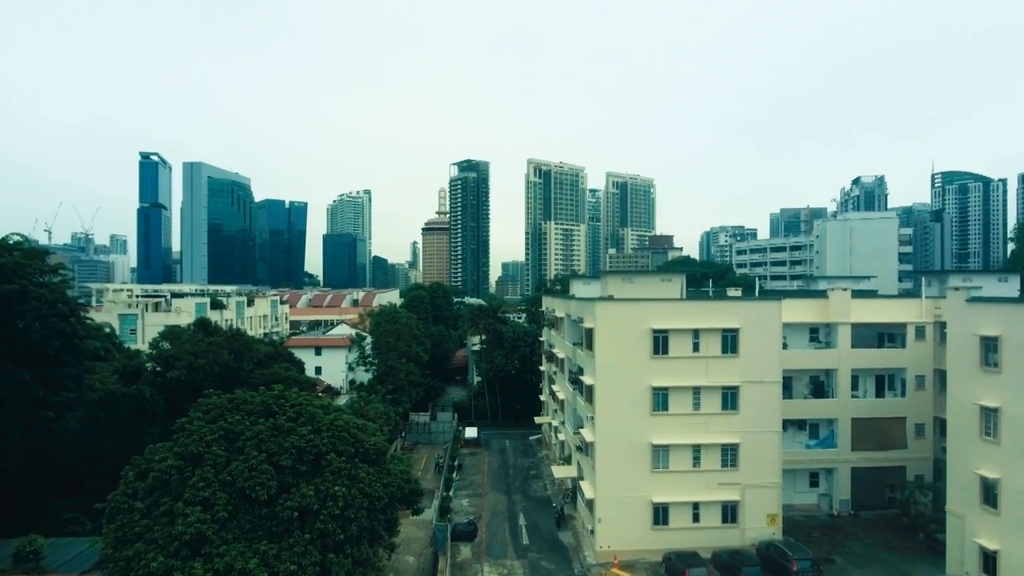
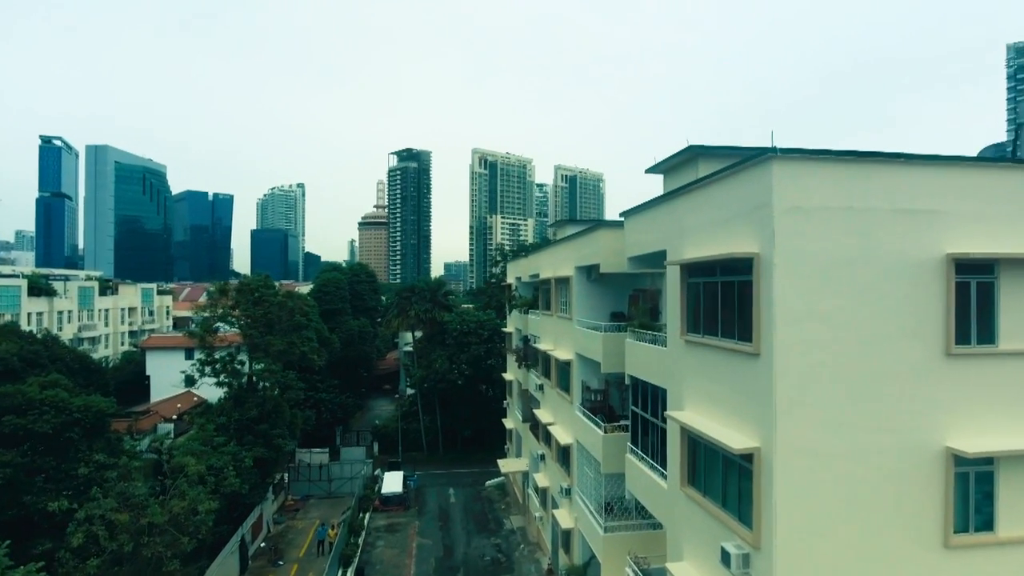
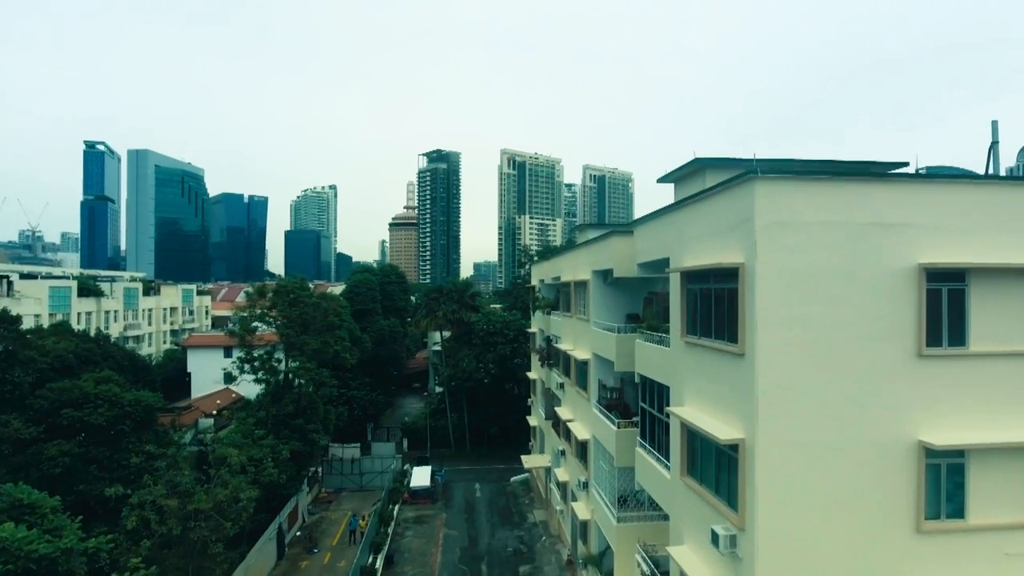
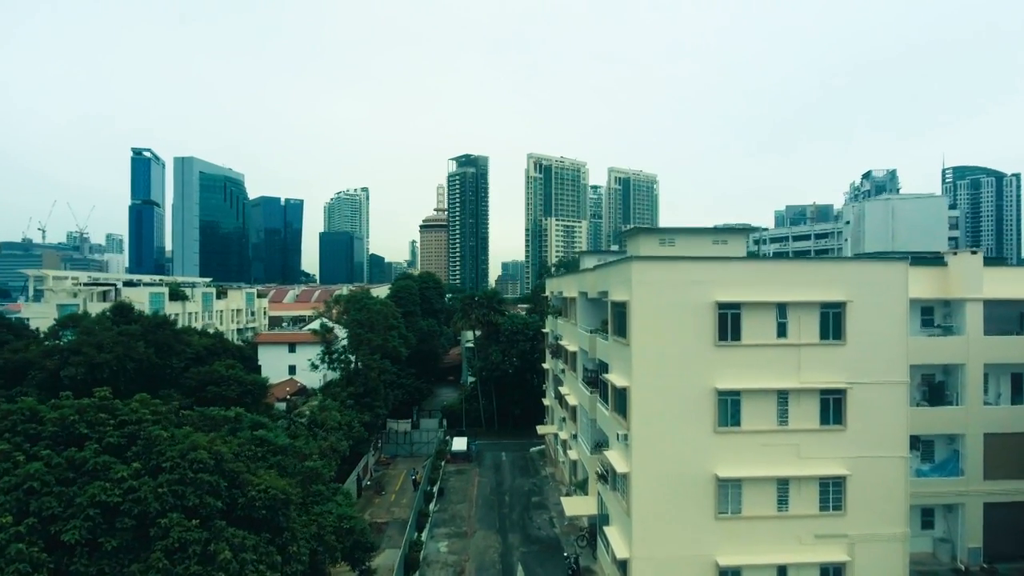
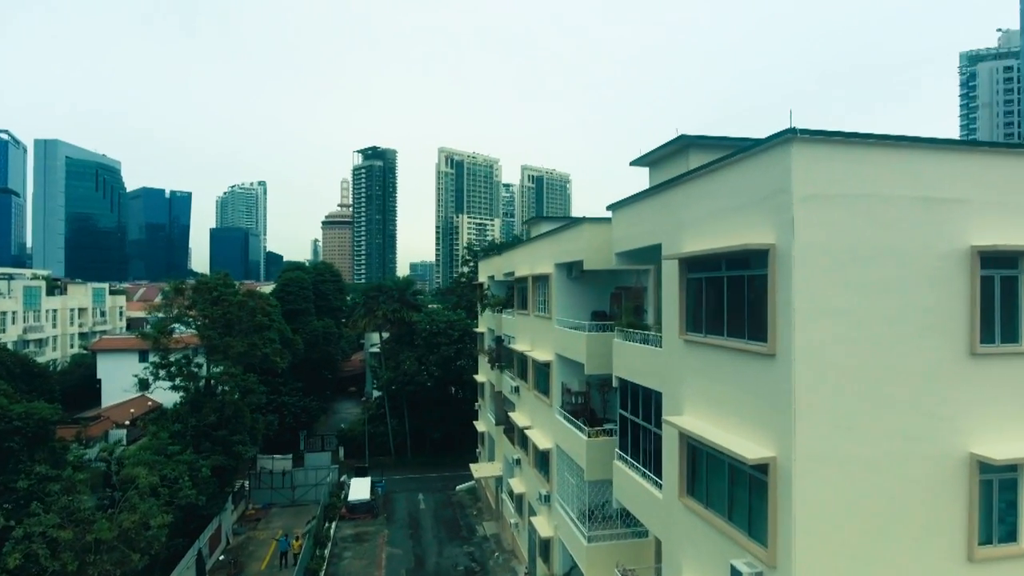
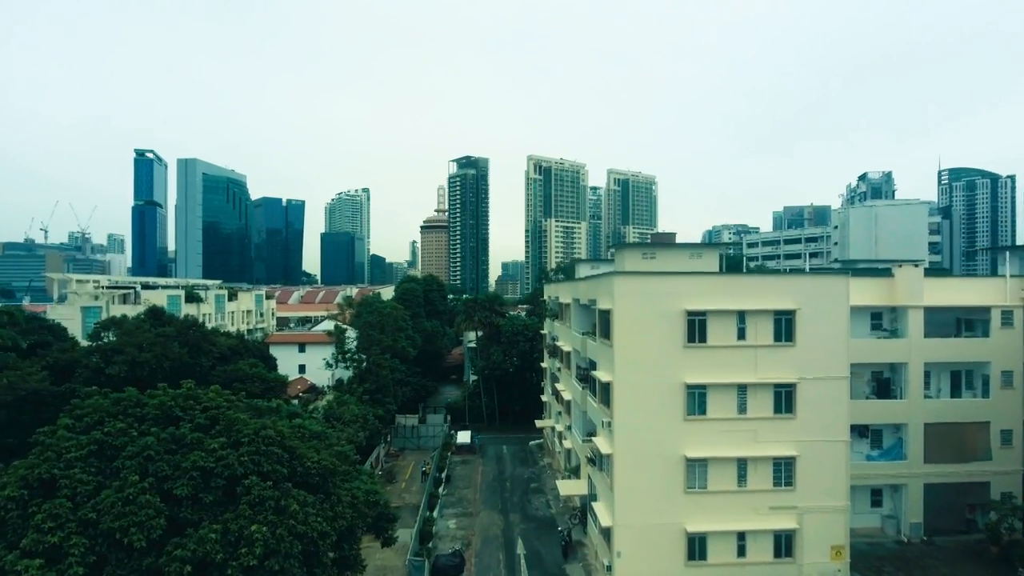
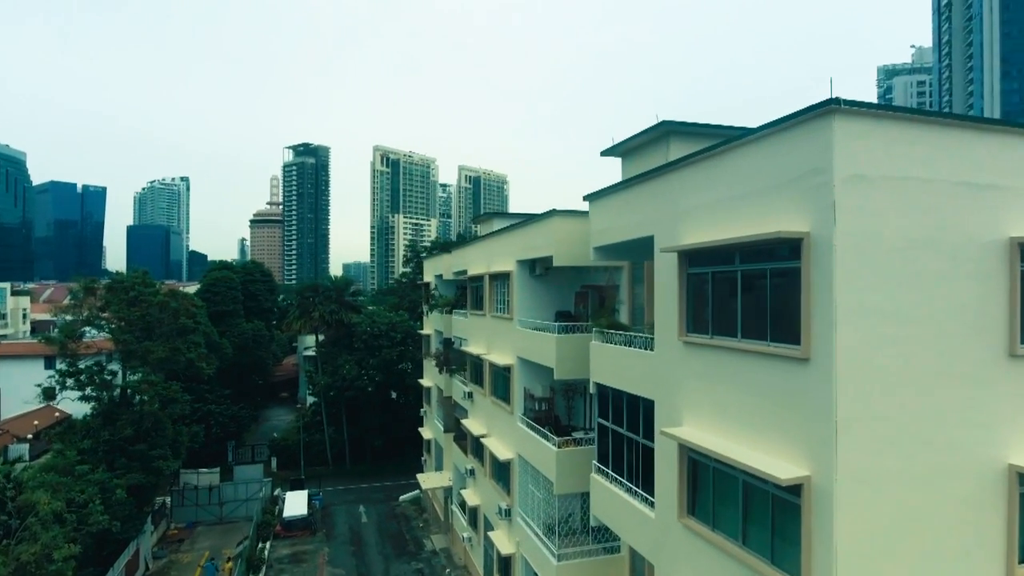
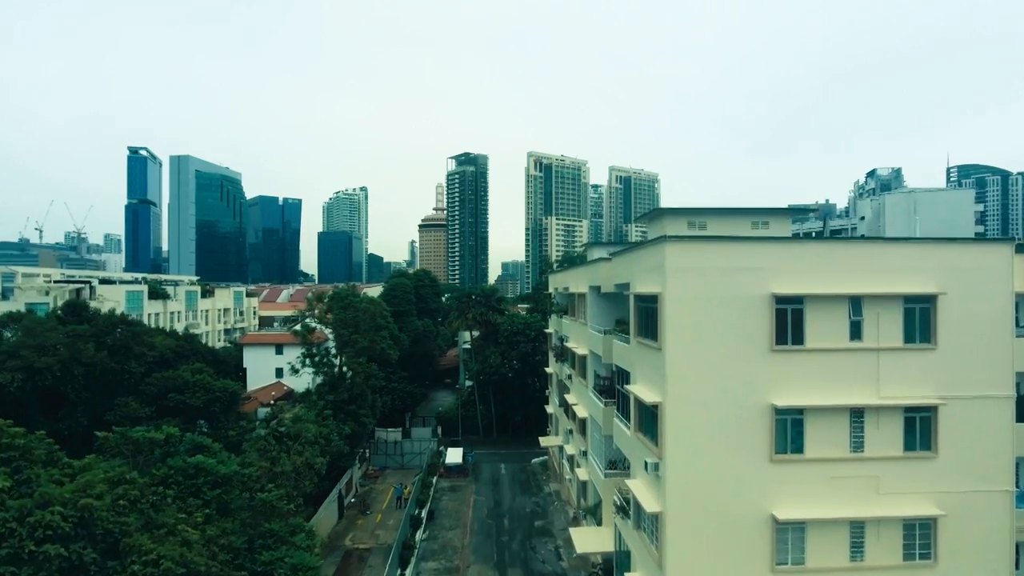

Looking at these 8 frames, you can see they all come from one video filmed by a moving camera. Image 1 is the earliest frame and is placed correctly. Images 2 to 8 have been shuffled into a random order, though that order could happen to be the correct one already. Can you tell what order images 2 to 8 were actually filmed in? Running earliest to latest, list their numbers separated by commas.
6, 4, 8, 3, 2, 5, 7
